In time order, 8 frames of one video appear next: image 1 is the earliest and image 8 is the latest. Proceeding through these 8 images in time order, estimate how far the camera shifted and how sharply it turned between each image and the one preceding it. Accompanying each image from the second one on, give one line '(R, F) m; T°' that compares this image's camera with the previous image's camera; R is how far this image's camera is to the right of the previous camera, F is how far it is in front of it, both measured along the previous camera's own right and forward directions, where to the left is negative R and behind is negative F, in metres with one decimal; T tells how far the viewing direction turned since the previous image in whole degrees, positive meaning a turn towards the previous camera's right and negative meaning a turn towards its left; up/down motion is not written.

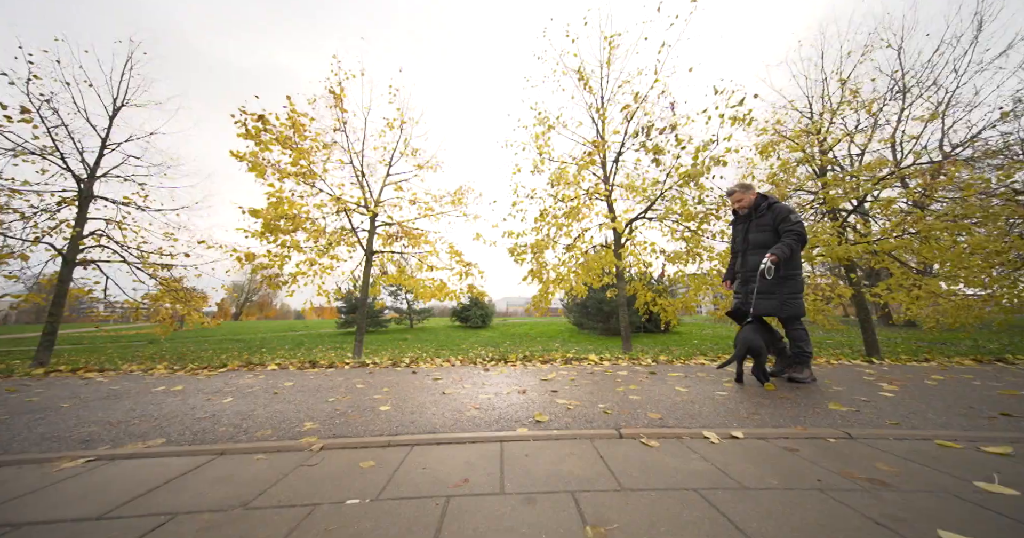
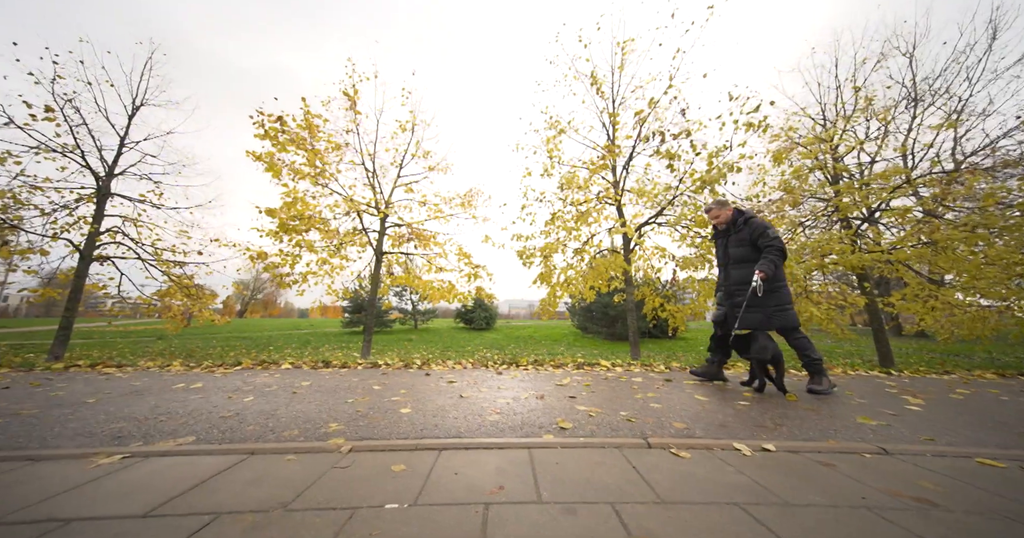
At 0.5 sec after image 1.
(-0.2, 0.0) m; -1°
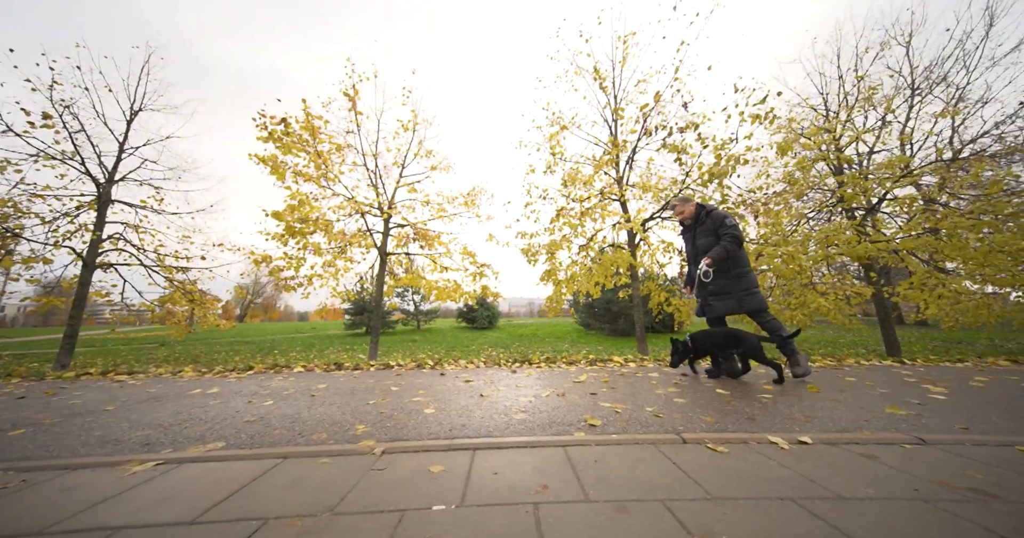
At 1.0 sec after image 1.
(-0.3, 0.0) m; 0°
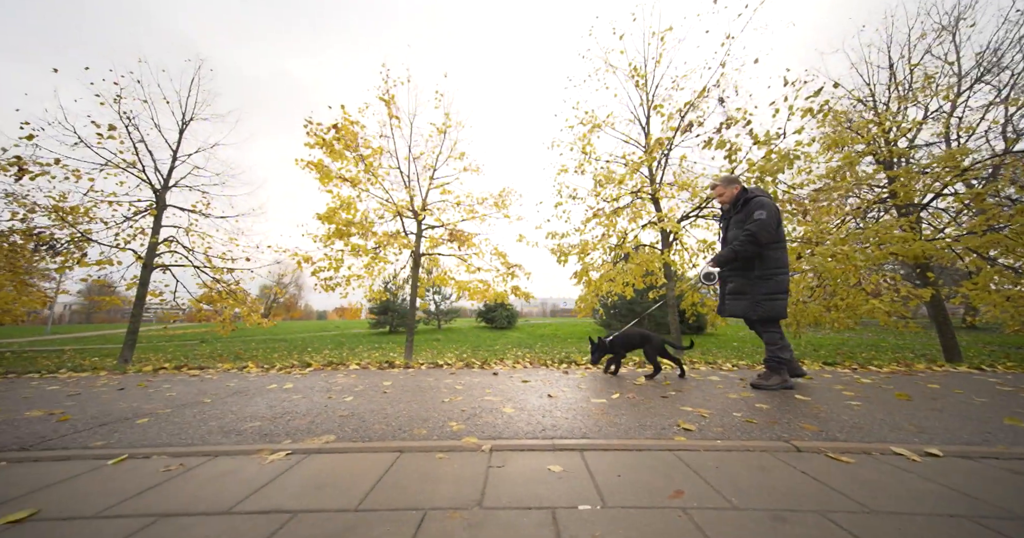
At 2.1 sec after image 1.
(-0.7, -0.1) m; -3°
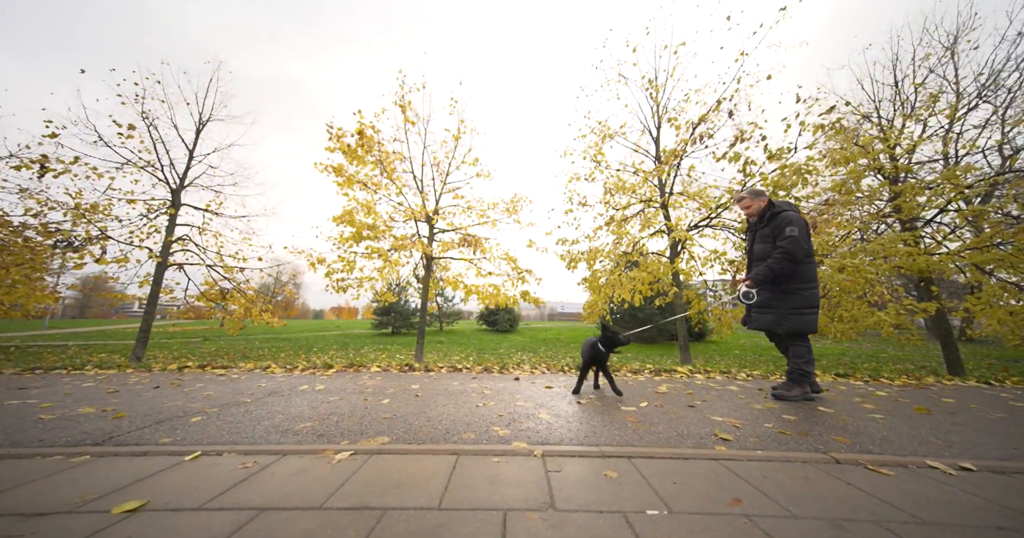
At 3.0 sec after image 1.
(-0.5, -0.2) m; 0°
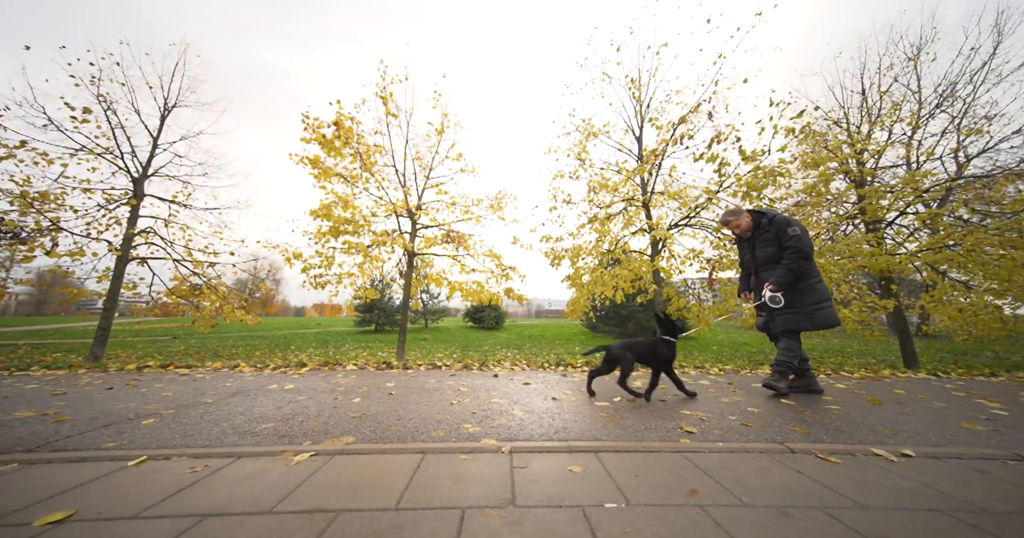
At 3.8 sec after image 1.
(+0.1, 0.0) m; +3°
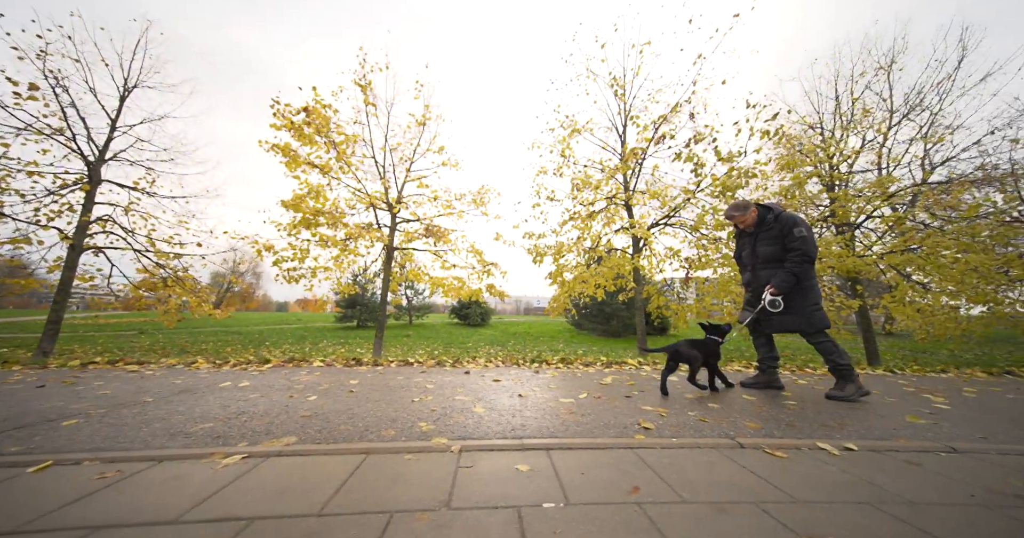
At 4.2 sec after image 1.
(+0.3, +0.1) m; +2°
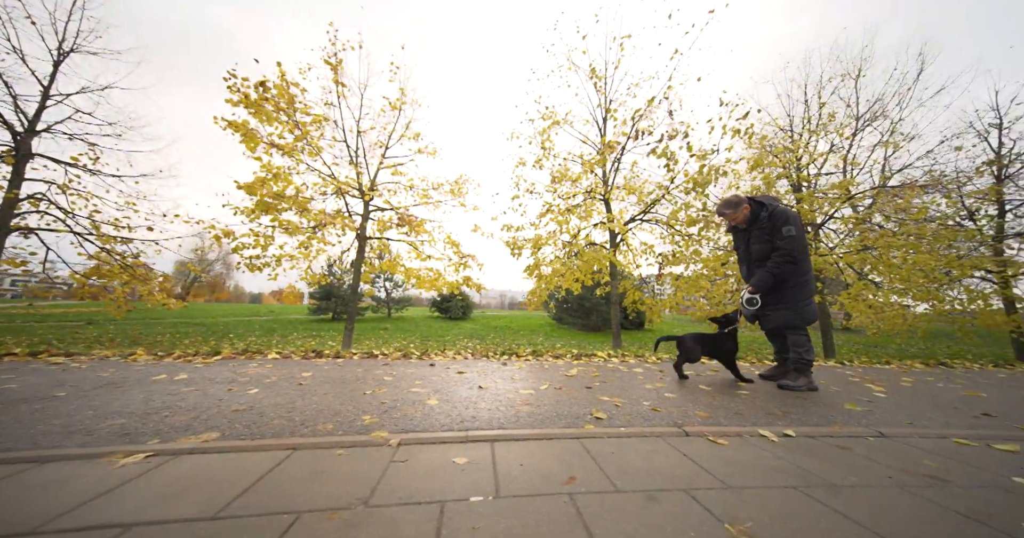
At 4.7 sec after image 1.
(+0.3, +0.1) m; +3°
